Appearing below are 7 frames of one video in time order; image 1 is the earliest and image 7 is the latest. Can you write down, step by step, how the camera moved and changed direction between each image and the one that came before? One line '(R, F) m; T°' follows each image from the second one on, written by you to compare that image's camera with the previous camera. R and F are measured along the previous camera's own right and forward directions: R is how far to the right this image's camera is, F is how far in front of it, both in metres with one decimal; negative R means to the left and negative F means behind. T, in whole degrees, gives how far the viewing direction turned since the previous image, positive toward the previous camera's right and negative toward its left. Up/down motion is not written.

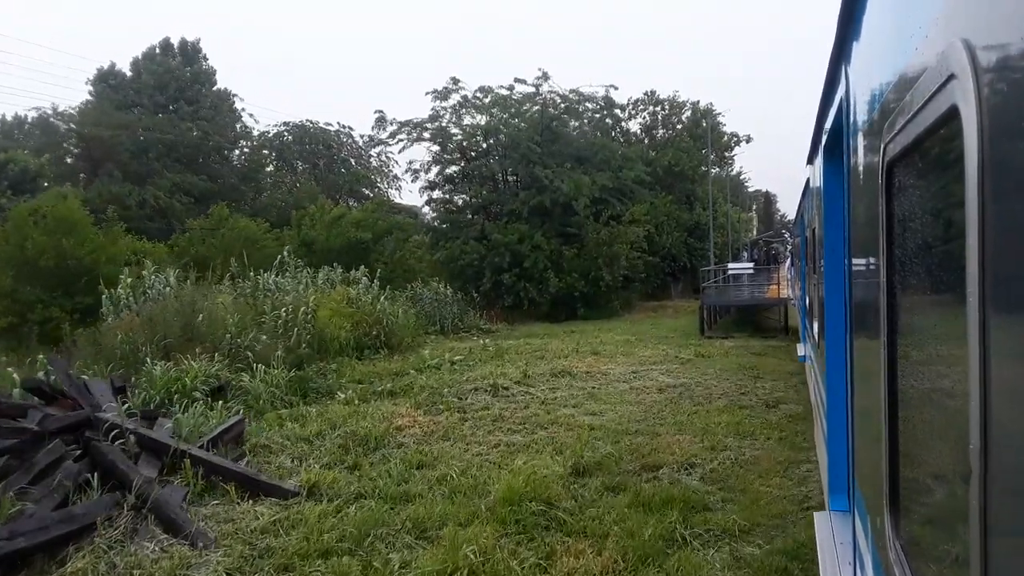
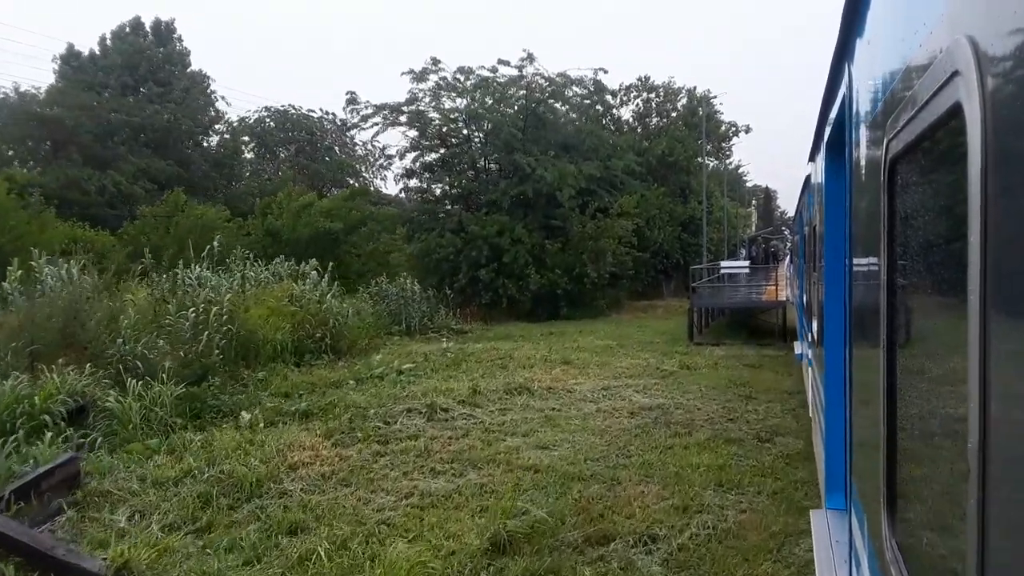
(+0.6, +1.8) m; 0°
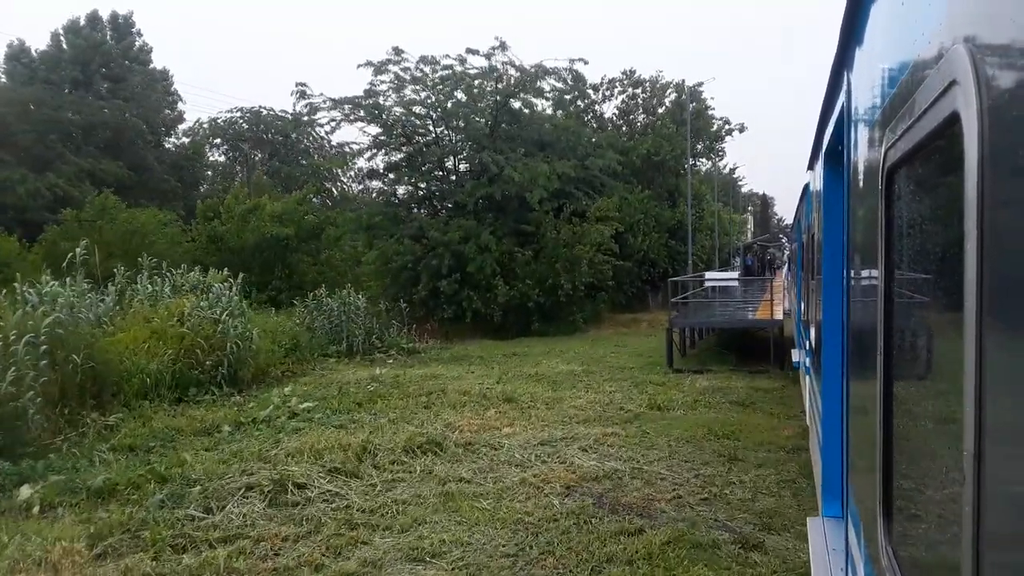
(+0.9, +2.4) m; 0°
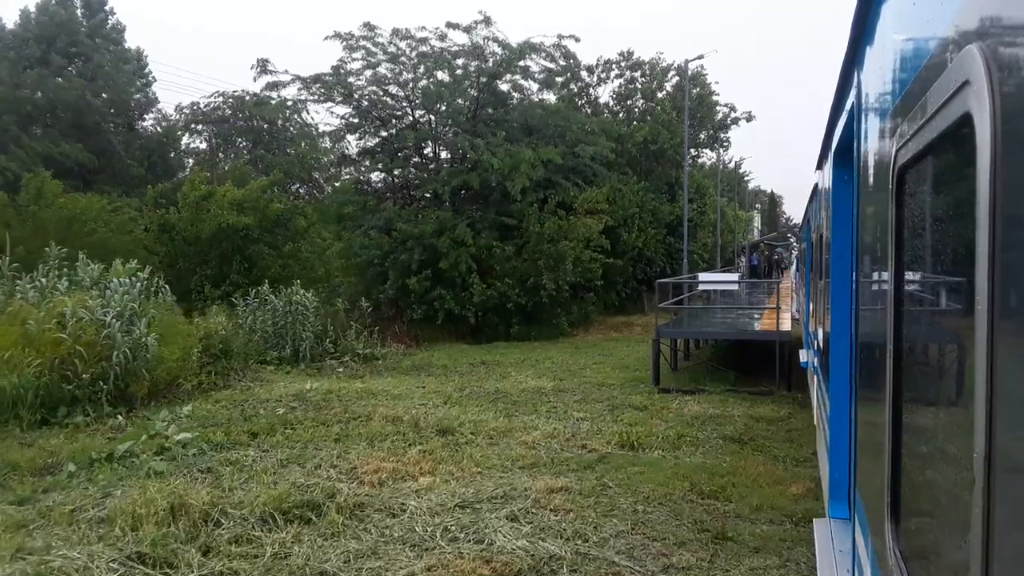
(+0.7, +2.0) m; 0°
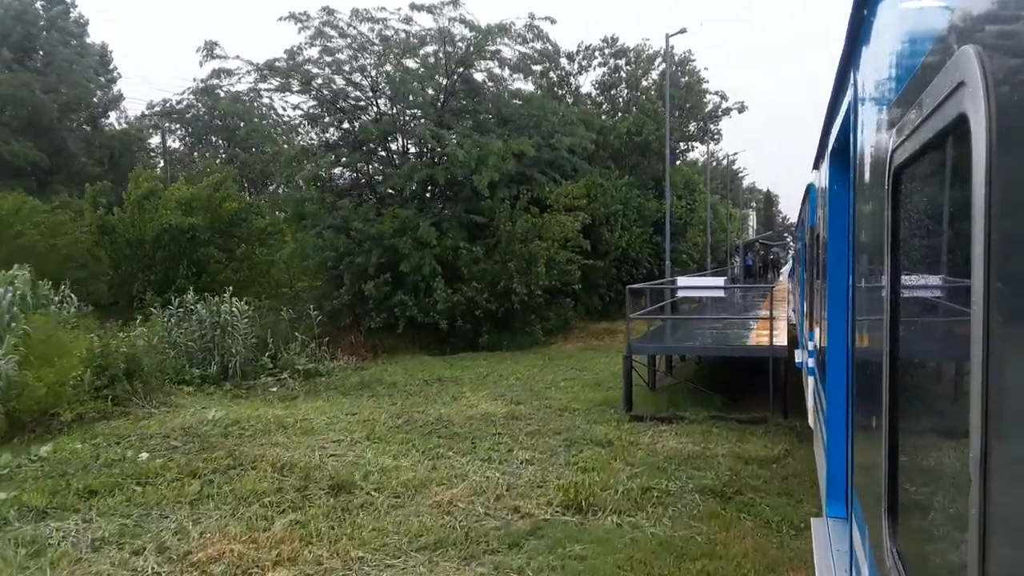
(+0.6, +1.7) m; 0°
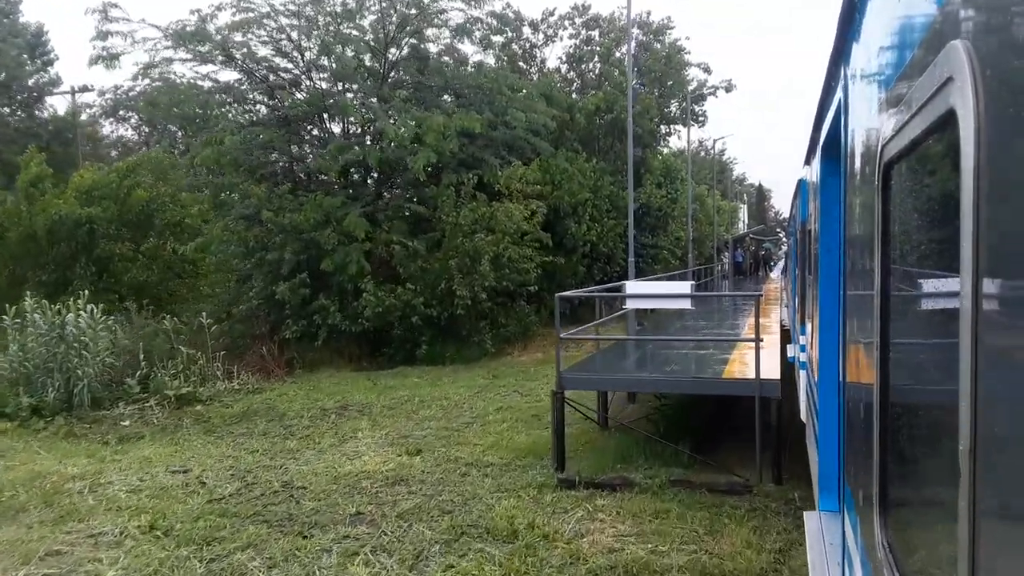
(+0.9, +2.6) m; 0°
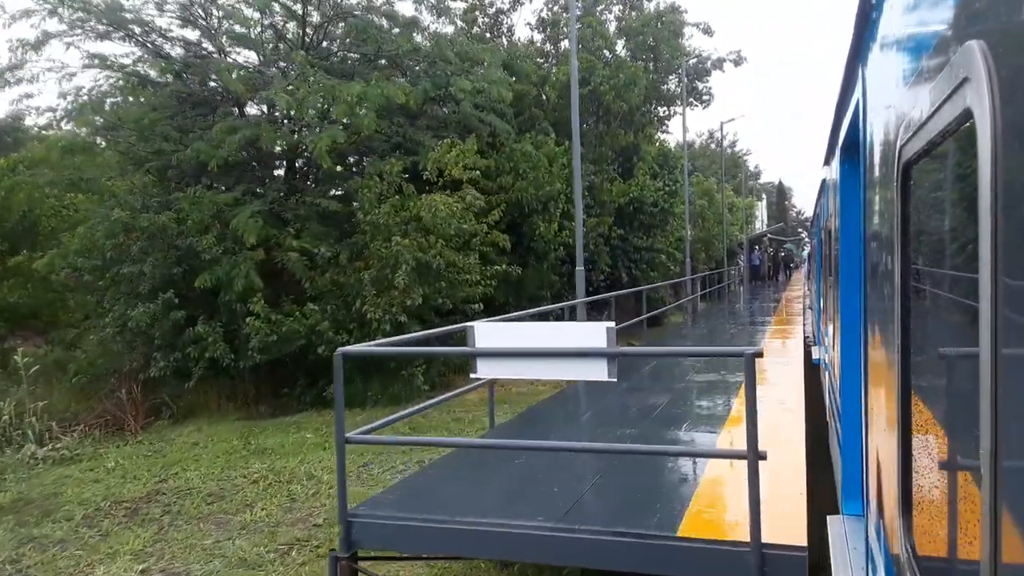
(+1.1, +3.3) m; -1°
